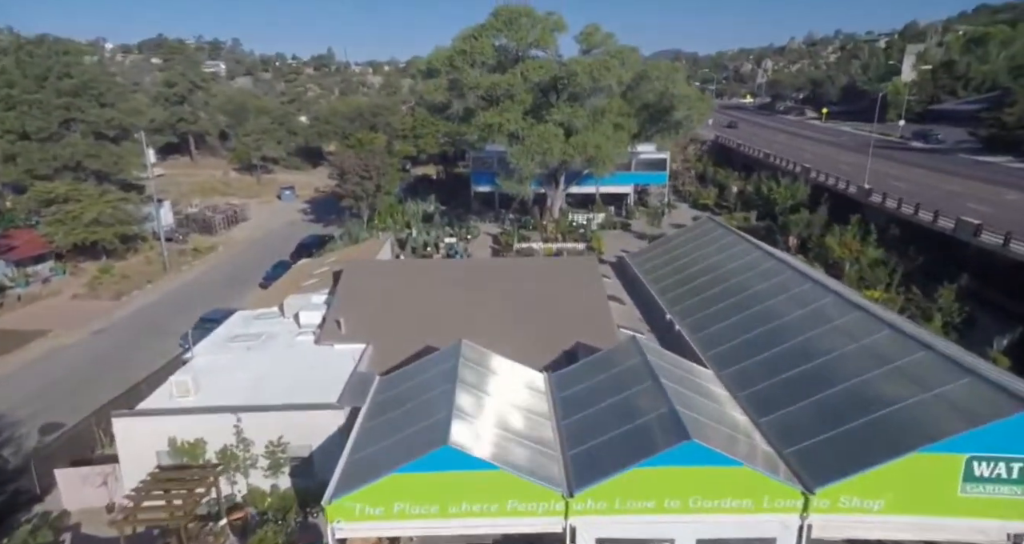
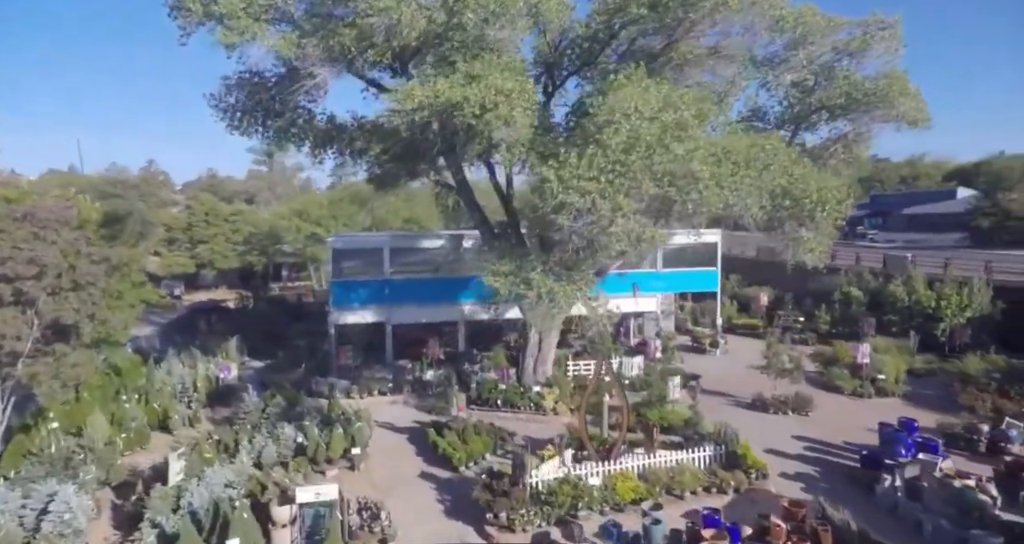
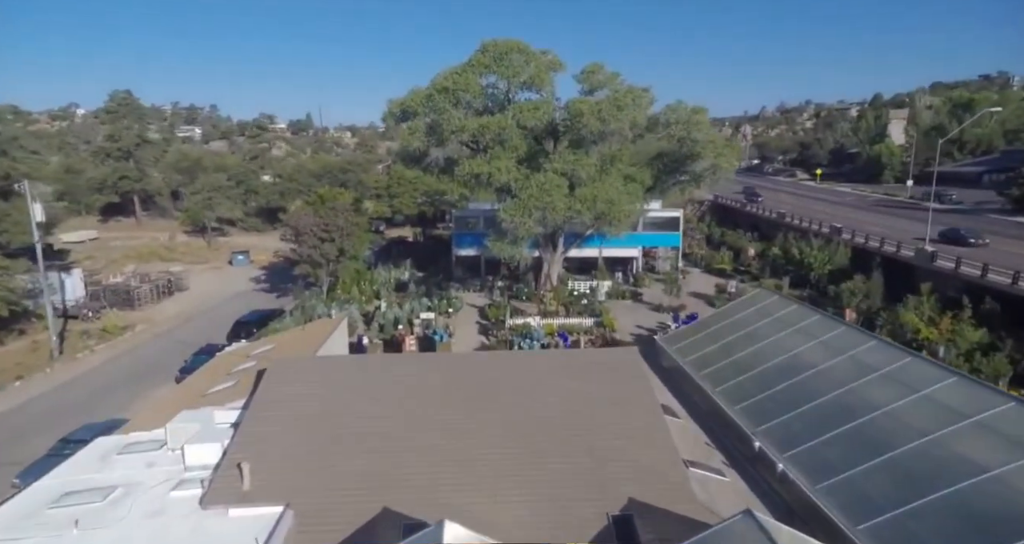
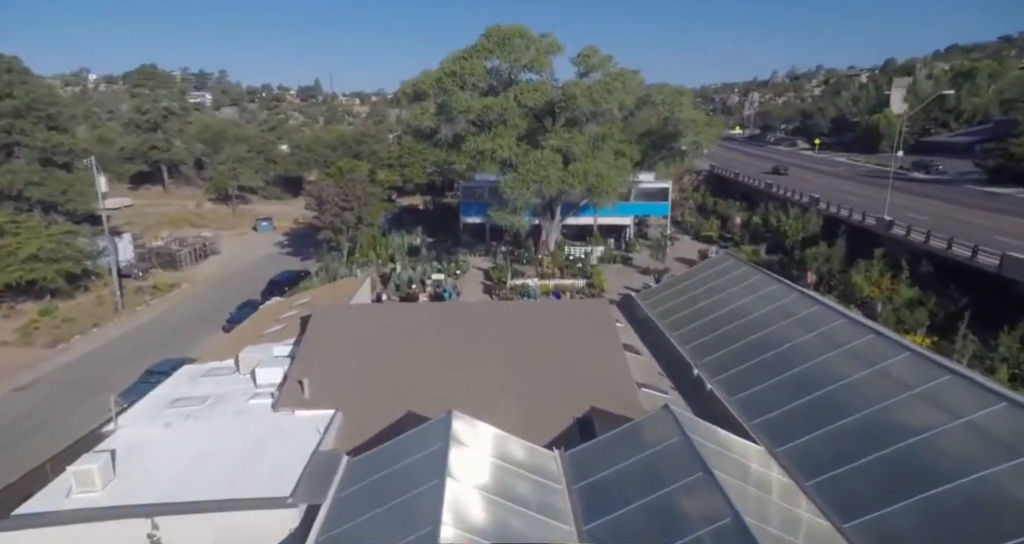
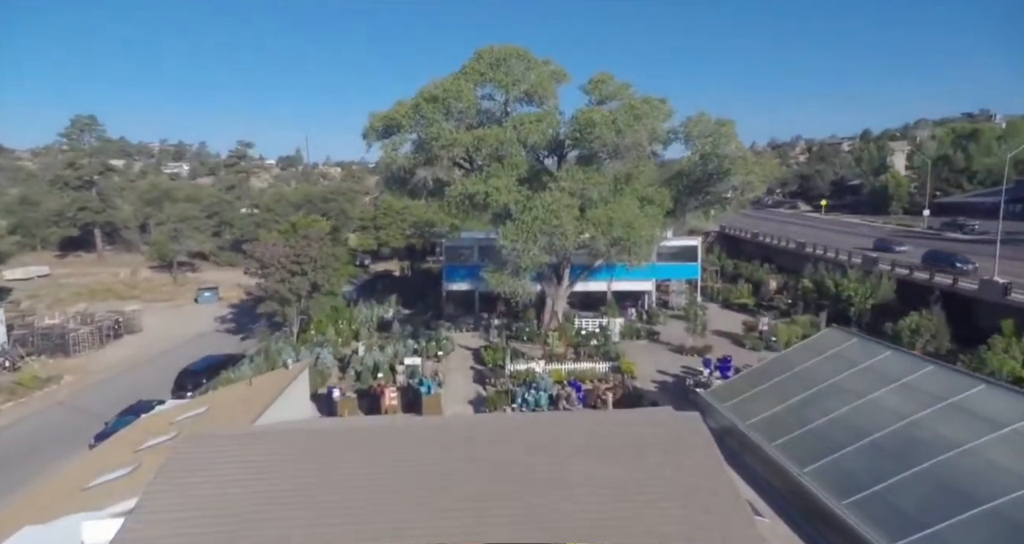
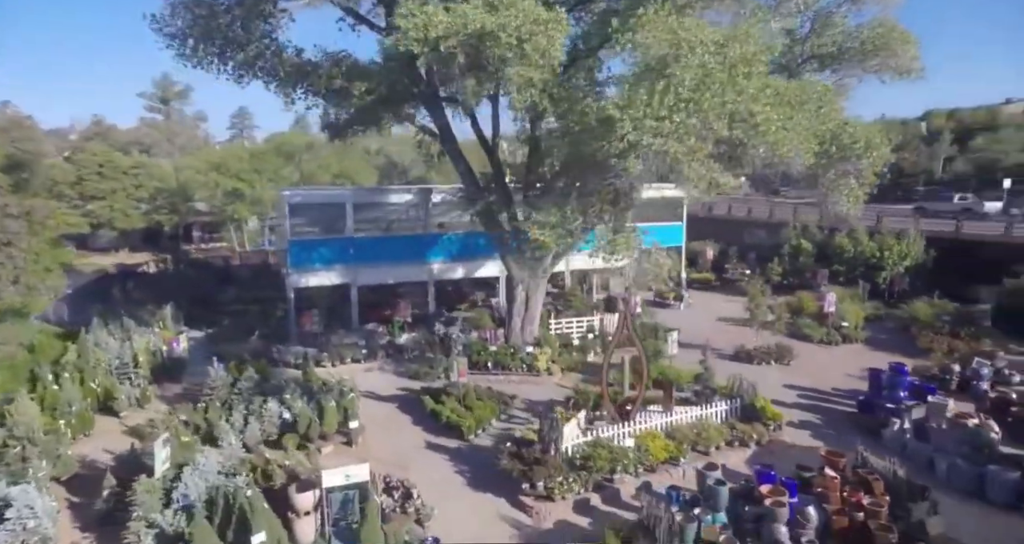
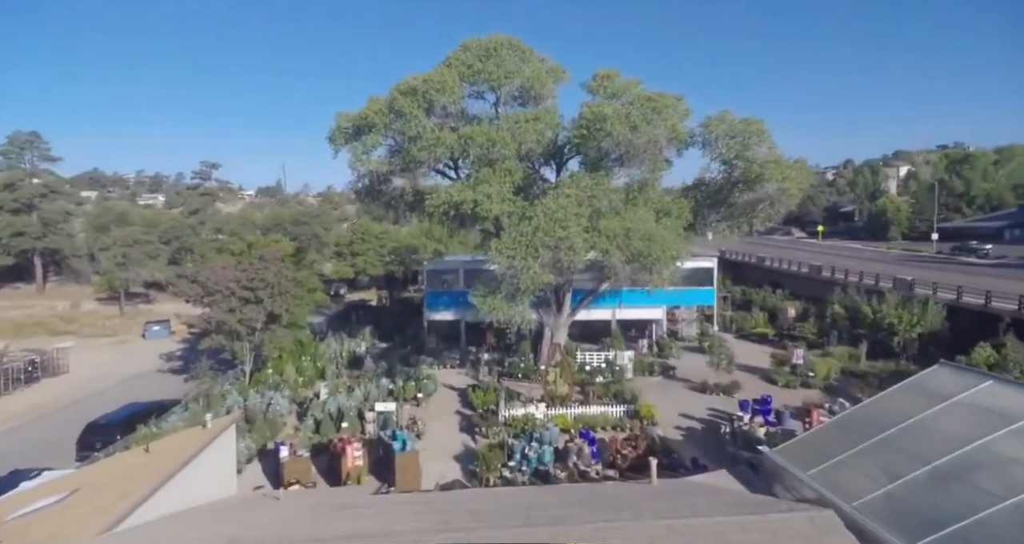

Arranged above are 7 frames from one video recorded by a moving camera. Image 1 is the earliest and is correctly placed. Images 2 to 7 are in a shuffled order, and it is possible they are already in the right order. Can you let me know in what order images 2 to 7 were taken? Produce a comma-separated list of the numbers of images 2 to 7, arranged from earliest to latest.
4, 3, 5, 7, 2, 6
